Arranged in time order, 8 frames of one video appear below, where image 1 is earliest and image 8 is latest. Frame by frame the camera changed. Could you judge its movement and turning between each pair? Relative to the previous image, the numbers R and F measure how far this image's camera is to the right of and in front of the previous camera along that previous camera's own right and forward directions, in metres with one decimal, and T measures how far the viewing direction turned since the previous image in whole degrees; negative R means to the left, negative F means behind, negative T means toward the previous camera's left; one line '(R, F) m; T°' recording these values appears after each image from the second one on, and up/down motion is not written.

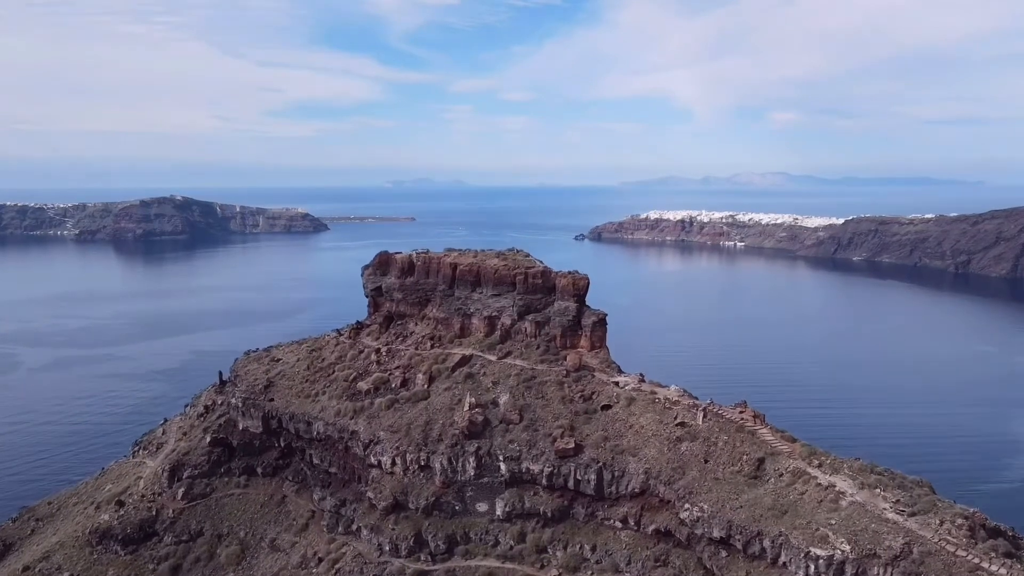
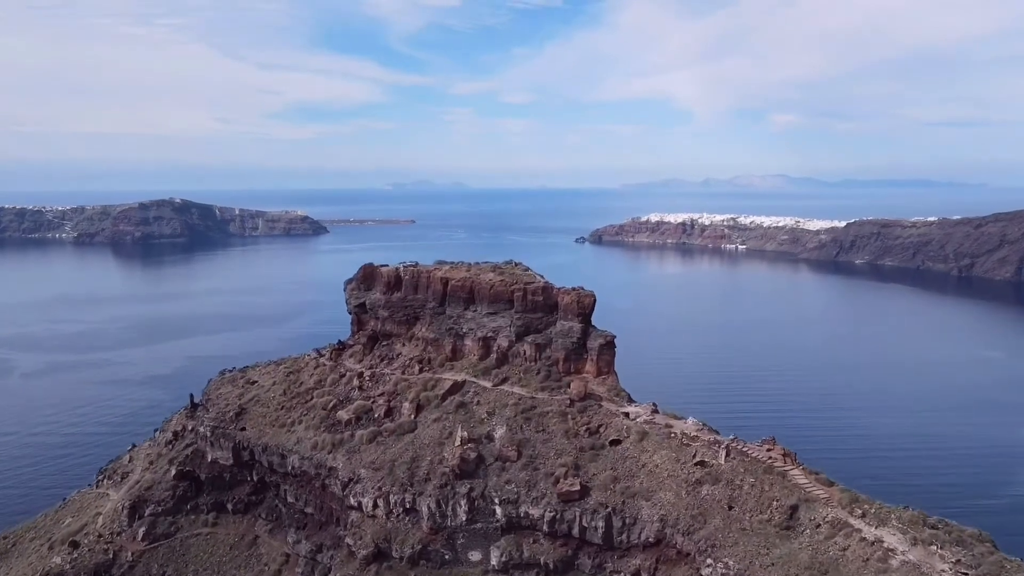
(0.0, +0.6) m; 0°
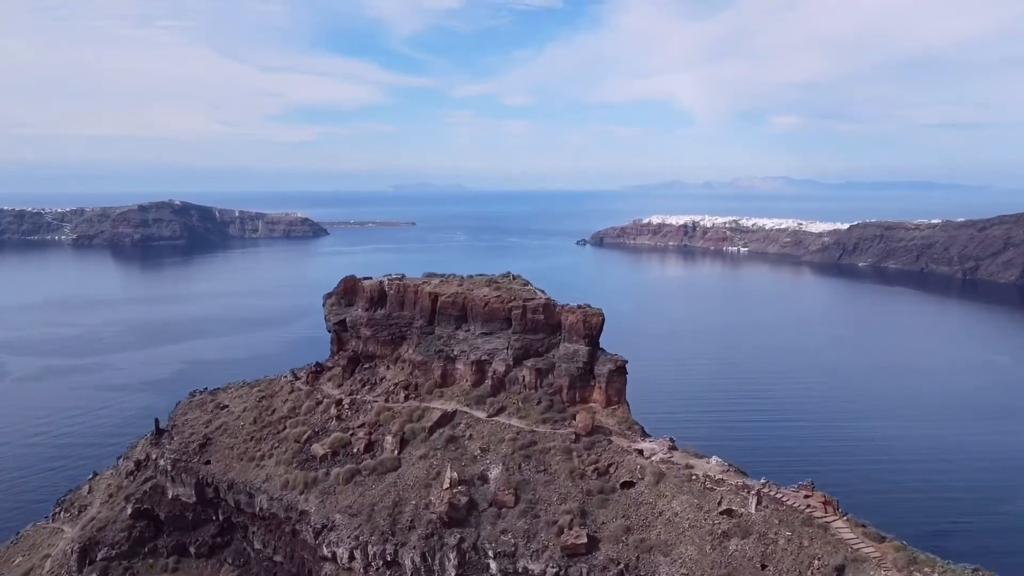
(0.0, +0.6) m; 0°
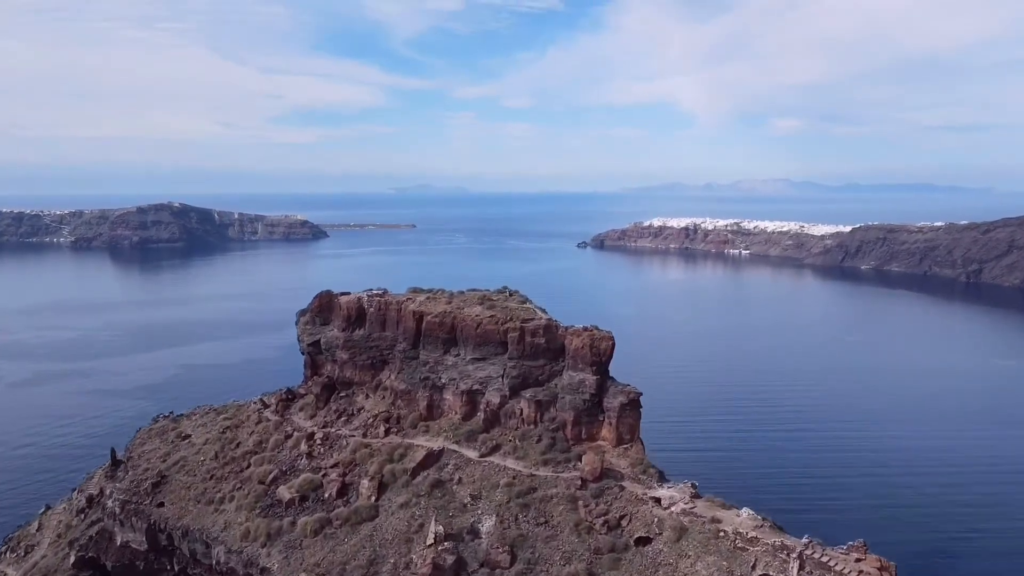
(0.0, +0.6) m; 0°
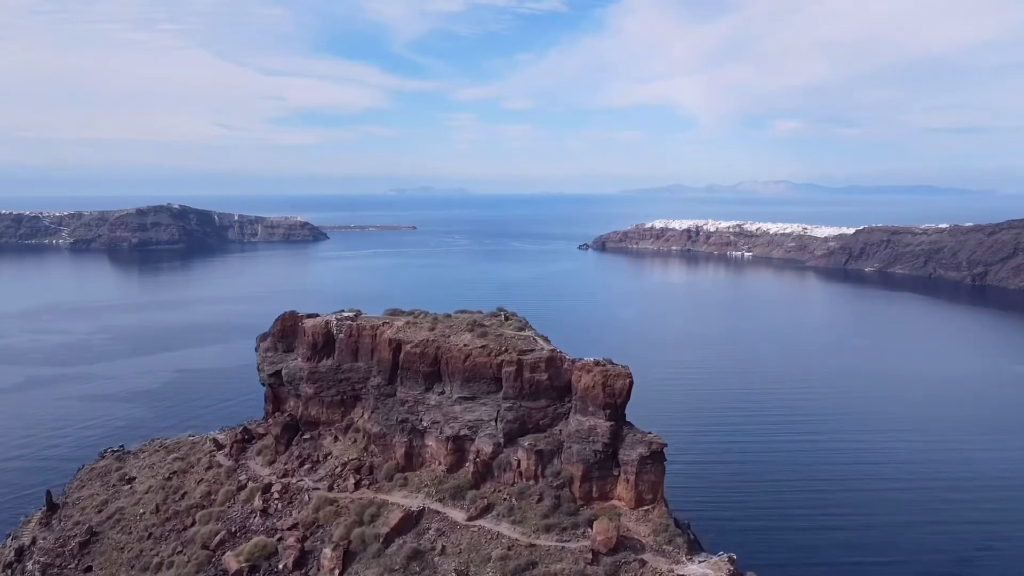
(0.0, +0.7) m; 0°
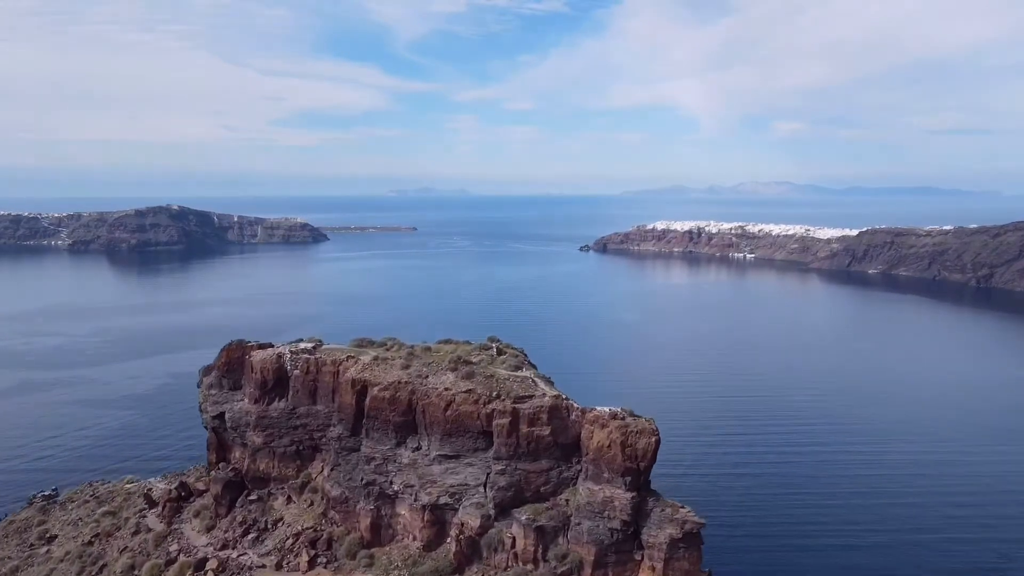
(0.0, +0.7) m; 0°
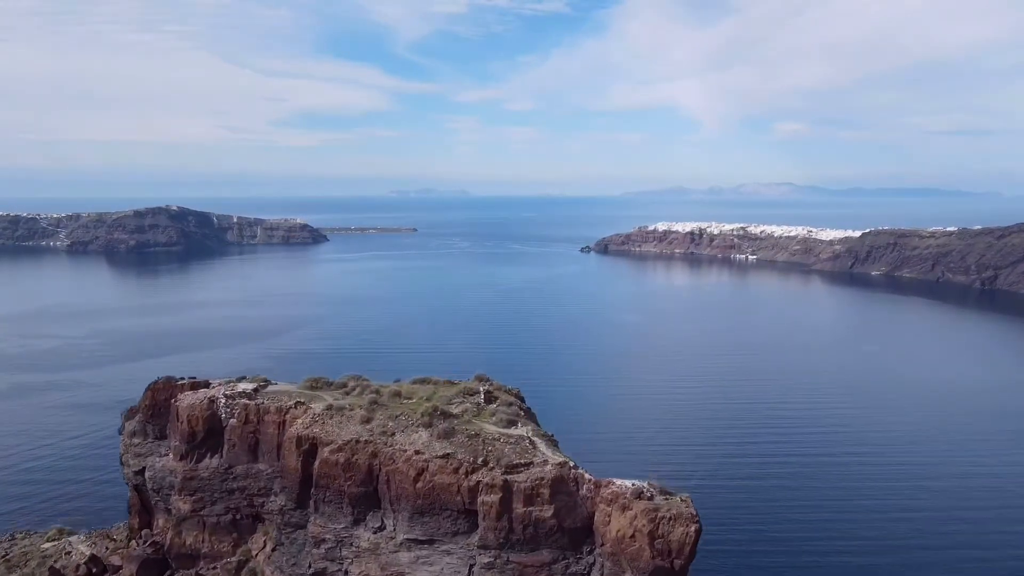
(0.0, +0.6) m; 0°
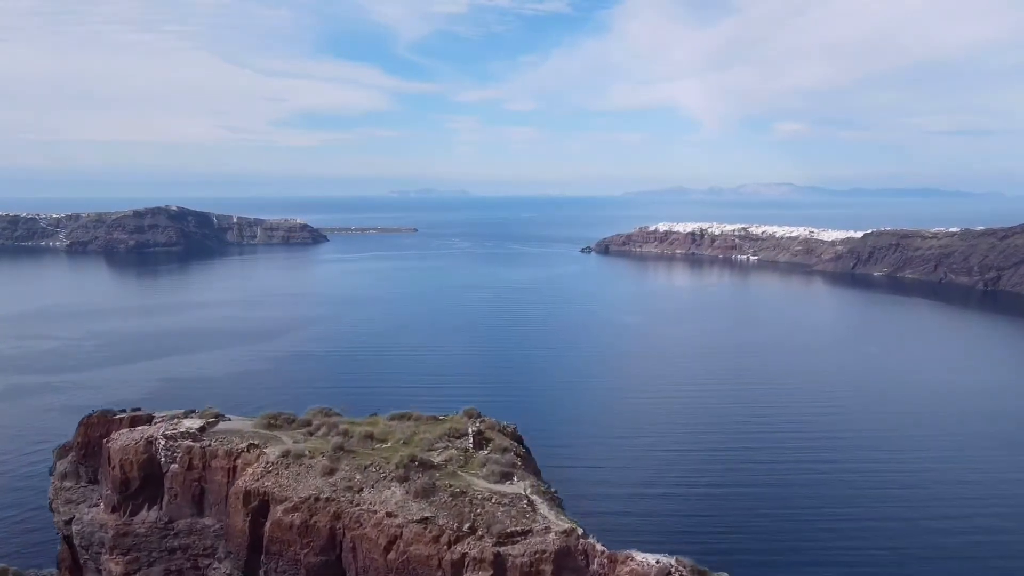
(-0.1, +0.3) m; 0°
